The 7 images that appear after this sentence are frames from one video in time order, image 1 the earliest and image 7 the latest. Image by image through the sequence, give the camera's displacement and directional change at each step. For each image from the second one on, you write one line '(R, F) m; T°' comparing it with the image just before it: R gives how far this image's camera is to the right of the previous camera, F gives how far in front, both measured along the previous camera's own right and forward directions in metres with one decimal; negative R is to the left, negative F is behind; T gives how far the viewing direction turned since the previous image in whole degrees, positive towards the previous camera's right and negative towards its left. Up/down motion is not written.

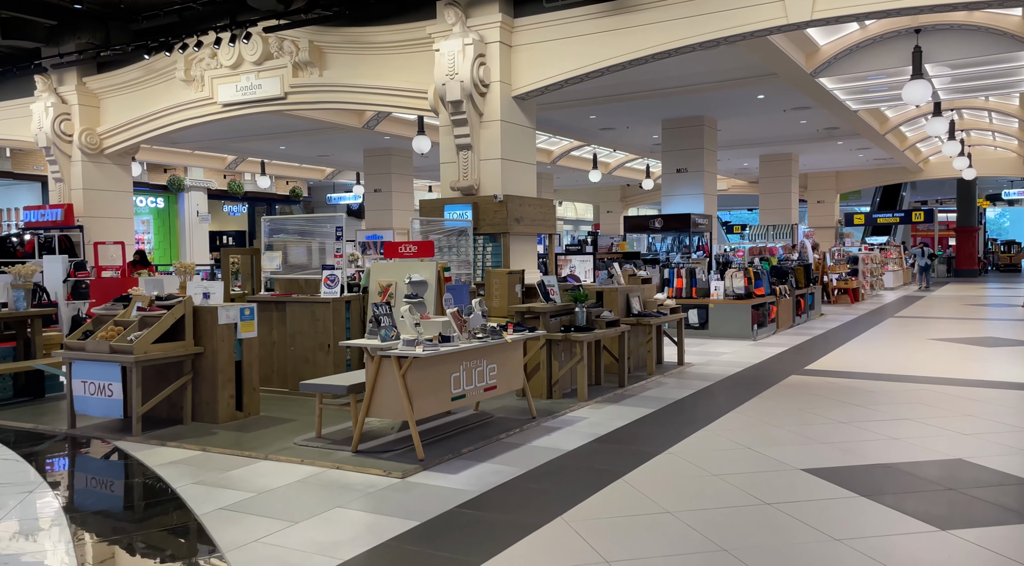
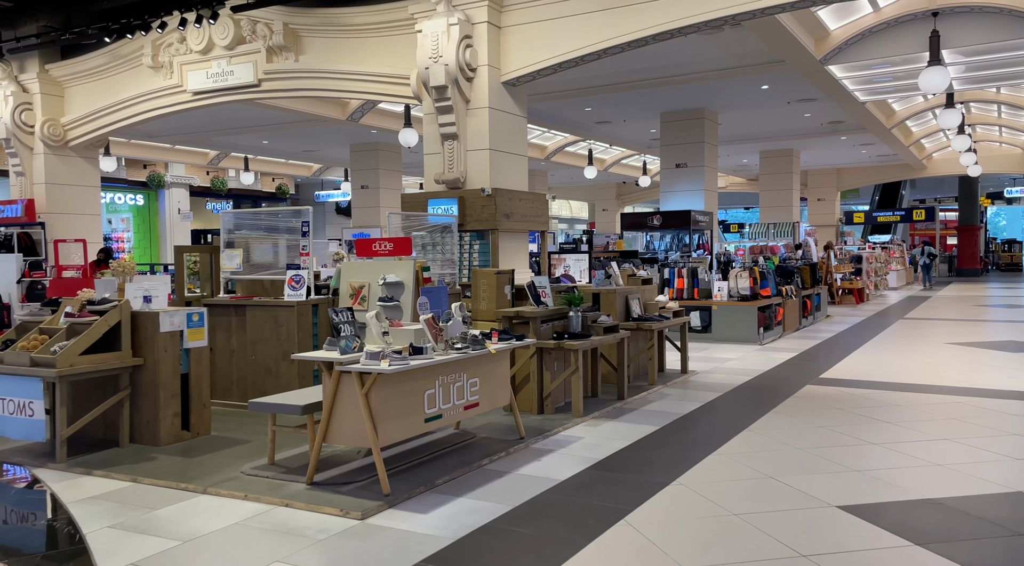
(+0.1, +0.8) m; 0°
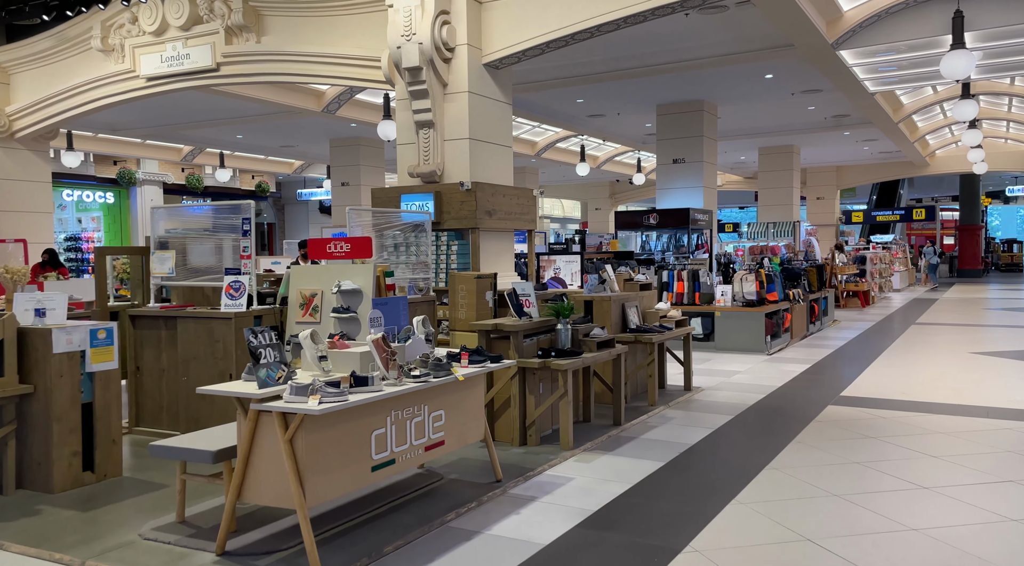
(+0.1, +1.0) m; +1°
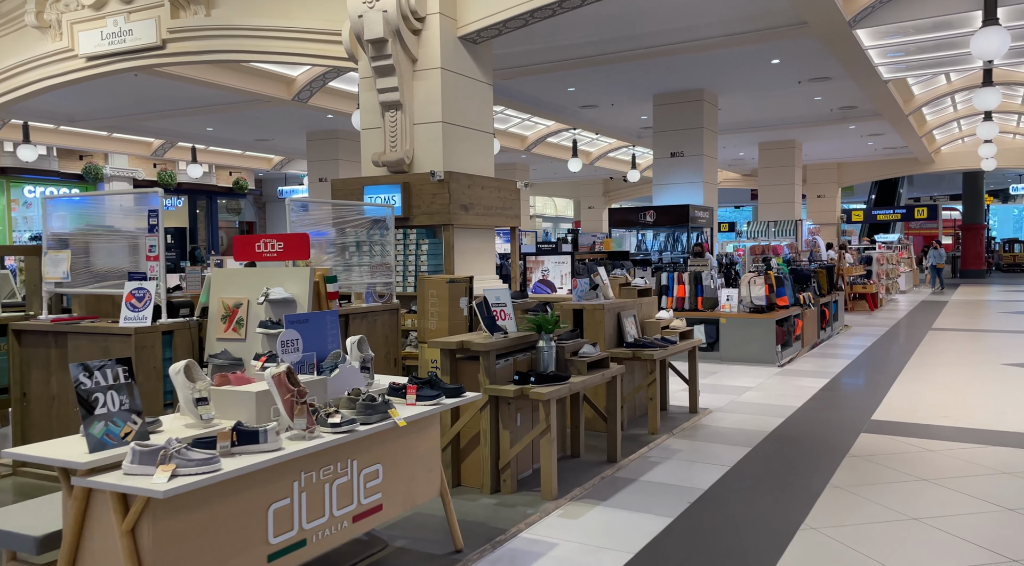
(+0.1, +1.1) m; 0°
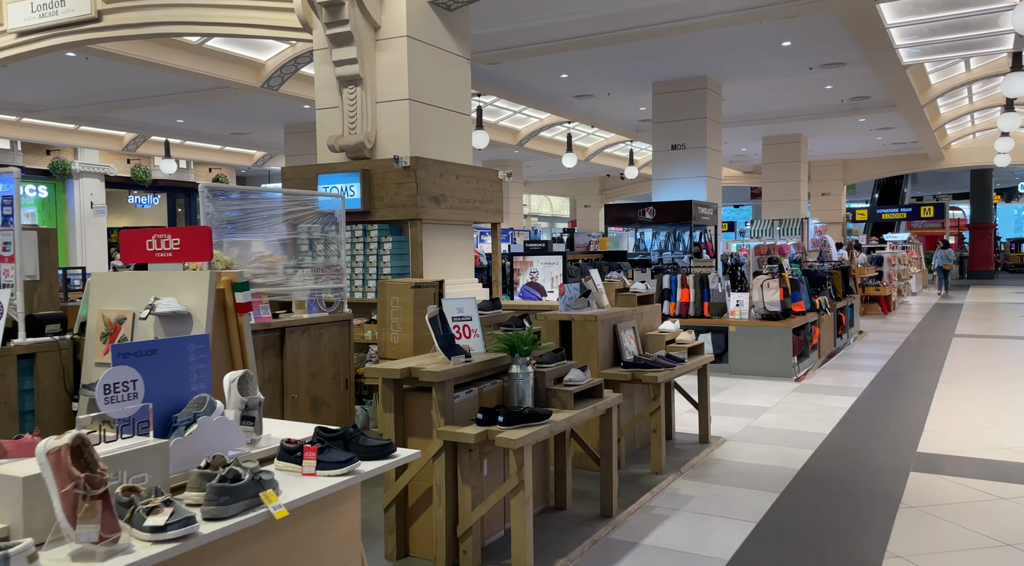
(+0.1, +1.1) m; 0°
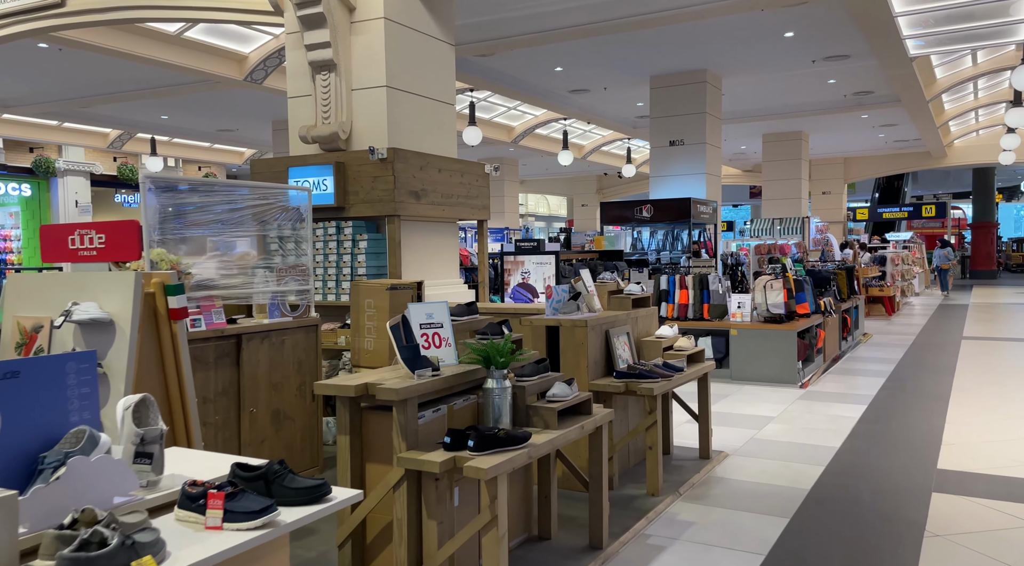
(+0.1, +0.5) m; 0°
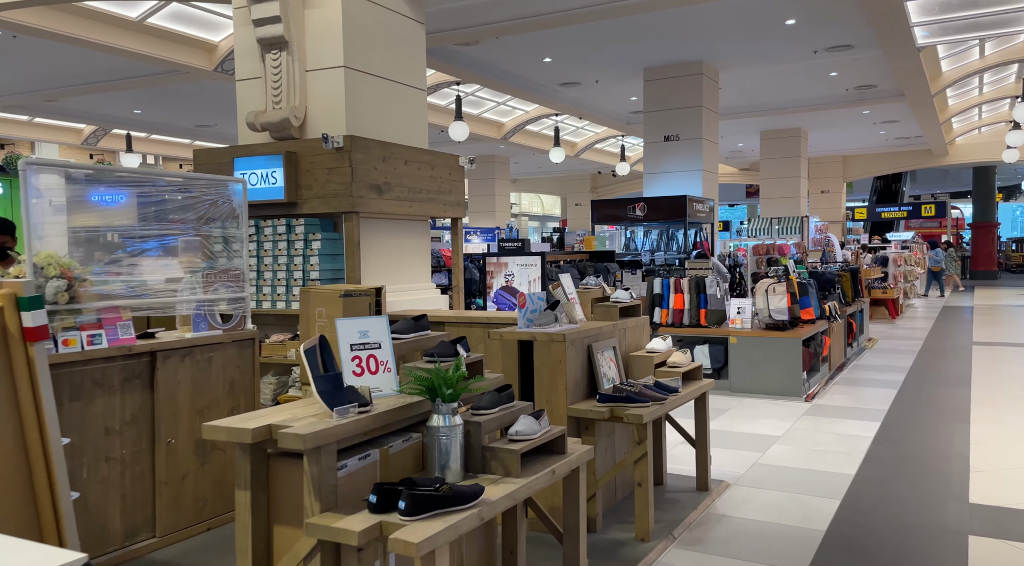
(+0.1, +0.7) m; 0°
